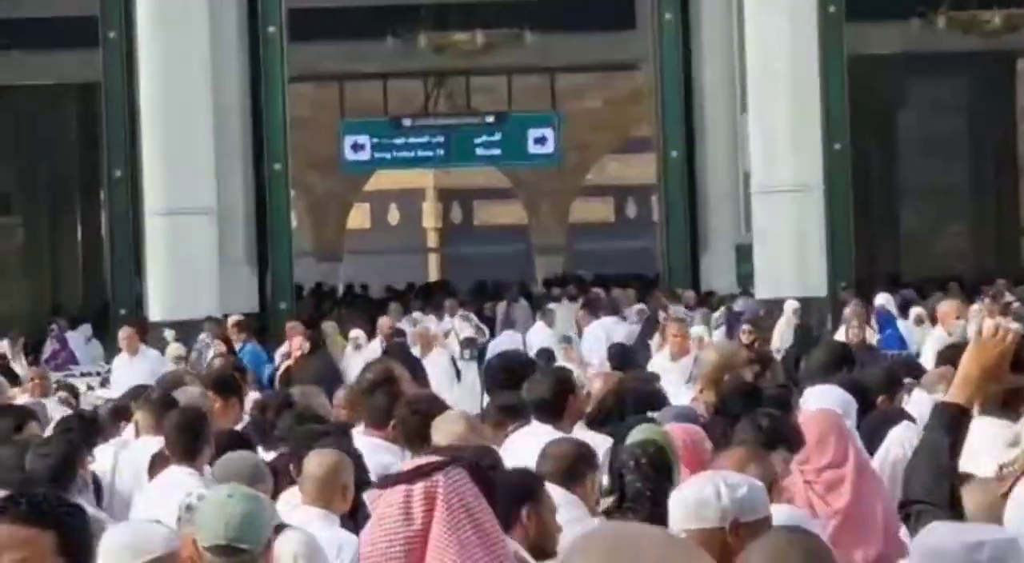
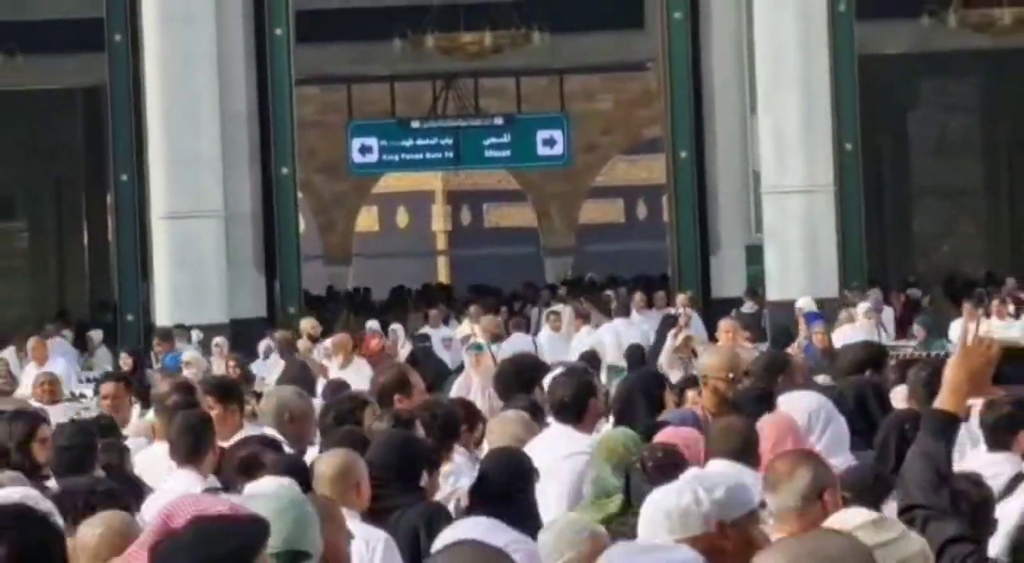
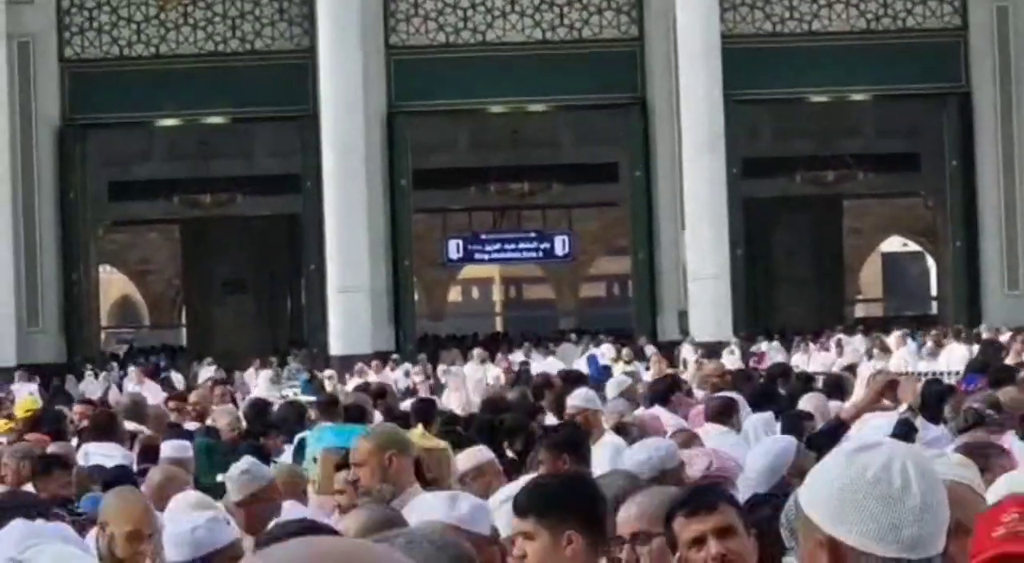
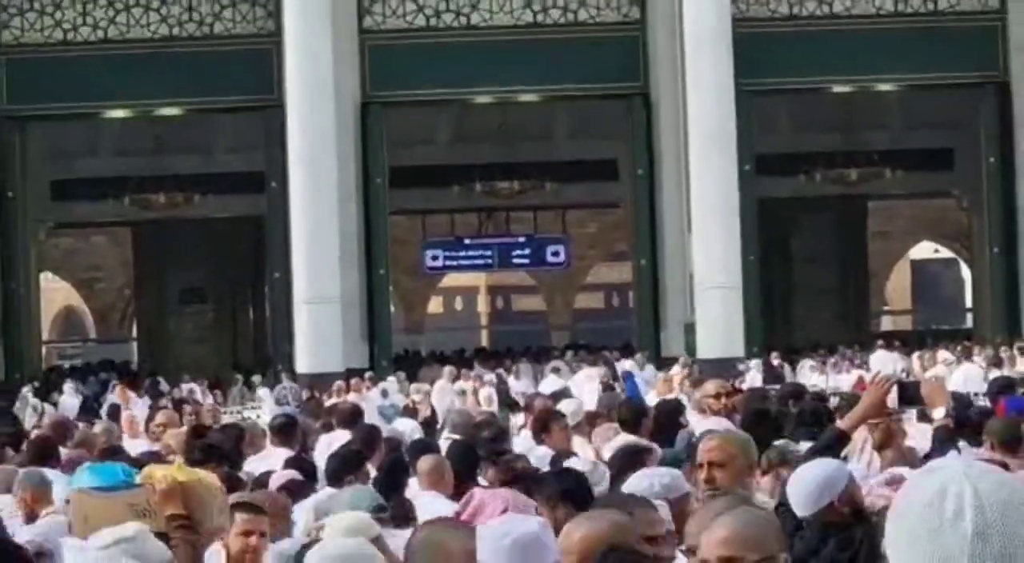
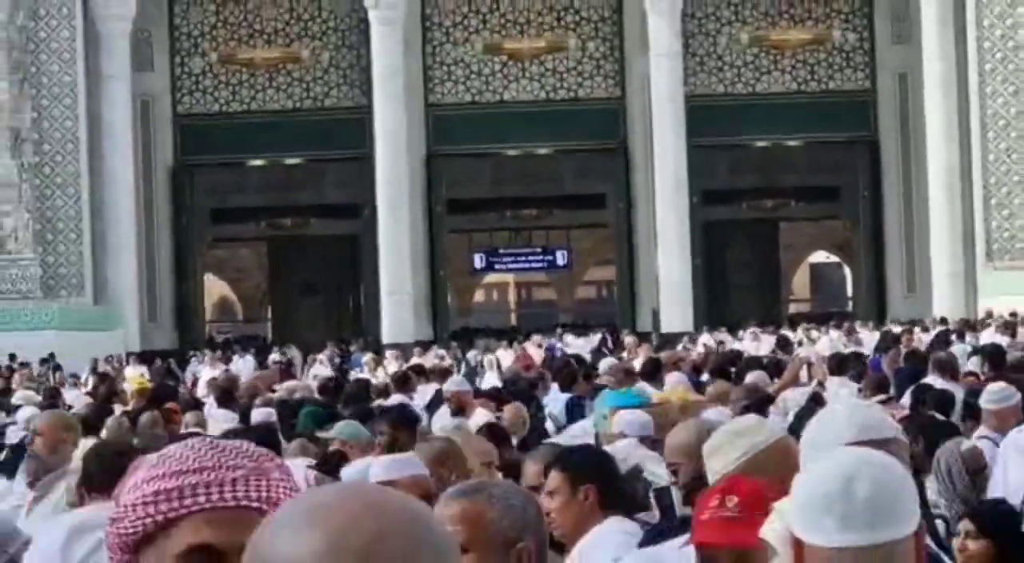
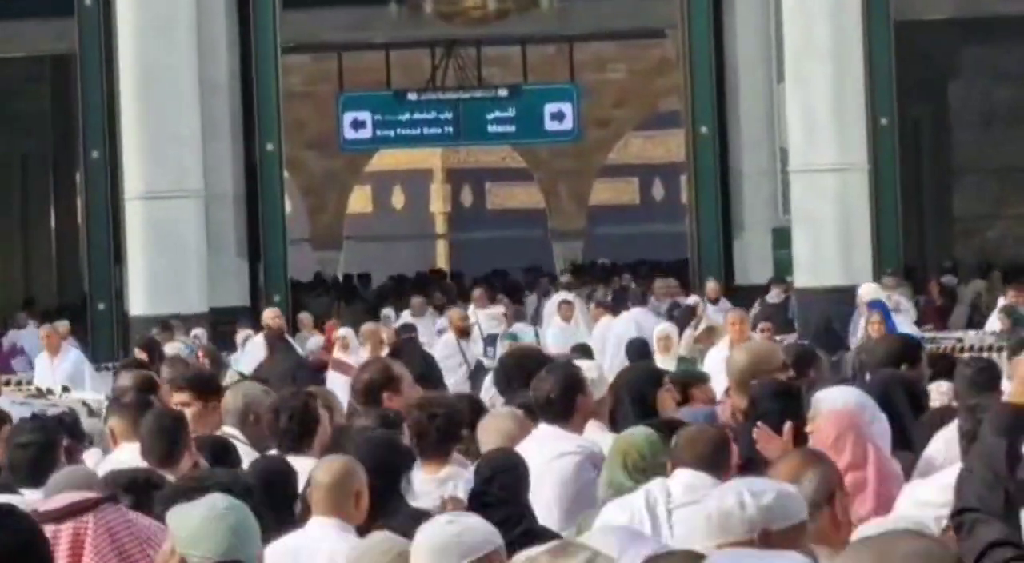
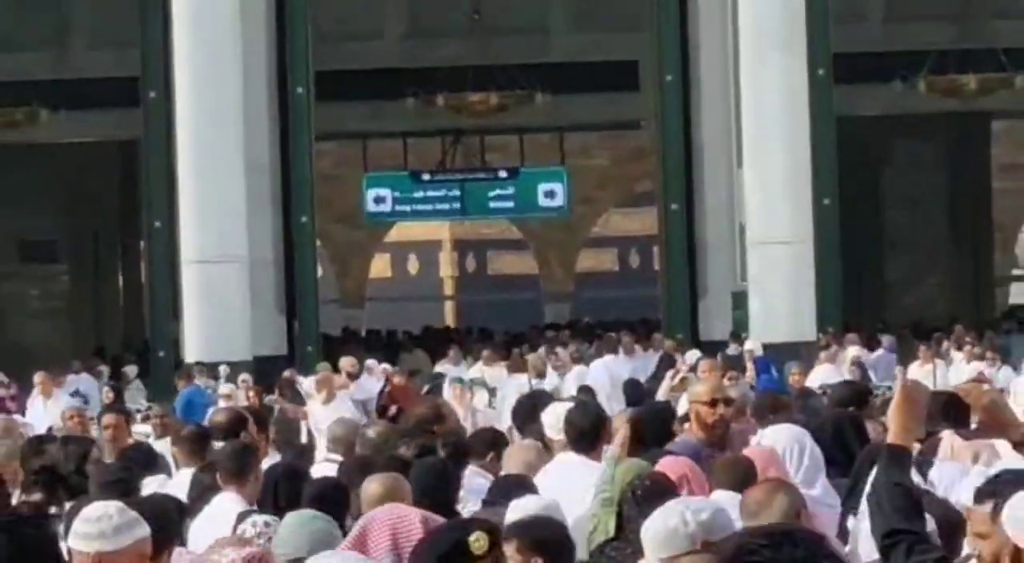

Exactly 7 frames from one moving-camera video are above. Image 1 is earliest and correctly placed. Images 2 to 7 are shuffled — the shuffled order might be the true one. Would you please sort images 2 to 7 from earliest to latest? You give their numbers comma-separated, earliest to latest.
6, 2, 7, 4, 3, 5
